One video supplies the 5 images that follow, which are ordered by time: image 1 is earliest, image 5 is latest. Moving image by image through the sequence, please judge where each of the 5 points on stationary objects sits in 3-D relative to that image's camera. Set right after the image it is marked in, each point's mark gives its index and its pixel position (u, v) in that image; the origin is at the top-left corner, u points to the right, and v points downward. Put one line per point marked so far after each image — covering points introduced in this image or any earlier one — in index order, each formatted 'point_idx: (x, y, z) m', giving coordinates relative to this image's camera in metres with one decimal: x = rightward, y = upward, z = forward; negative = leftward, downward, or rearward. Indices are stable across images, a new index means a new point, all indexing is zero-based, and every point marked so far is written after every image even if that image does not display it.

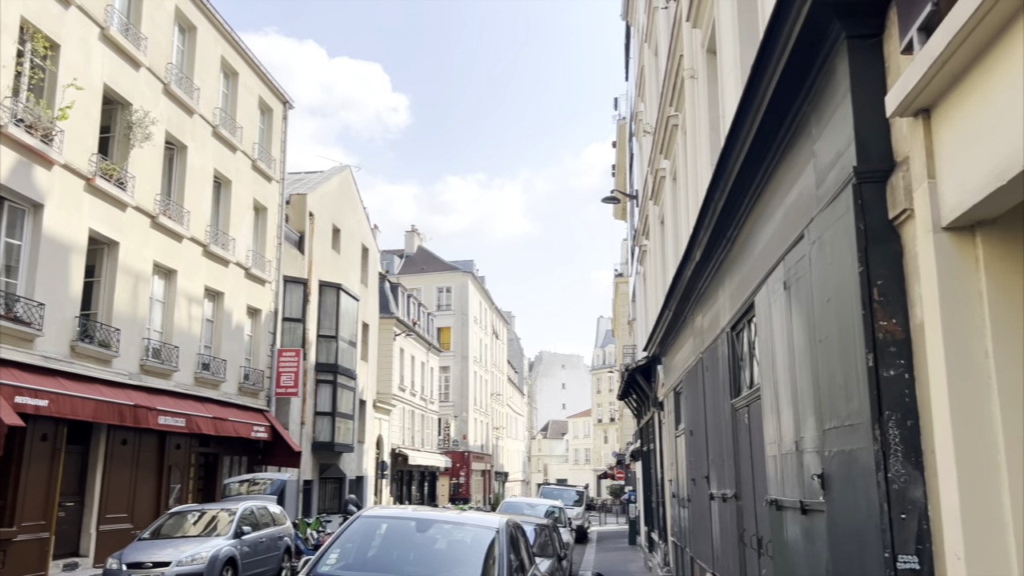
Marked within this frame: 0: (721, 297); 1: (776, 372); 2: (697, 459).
0: (+1.9, -0.1, +7.9) m
1: (+1.6, -0.5, +5.4) m
2: (+2.0, -1.9, +9.7) m
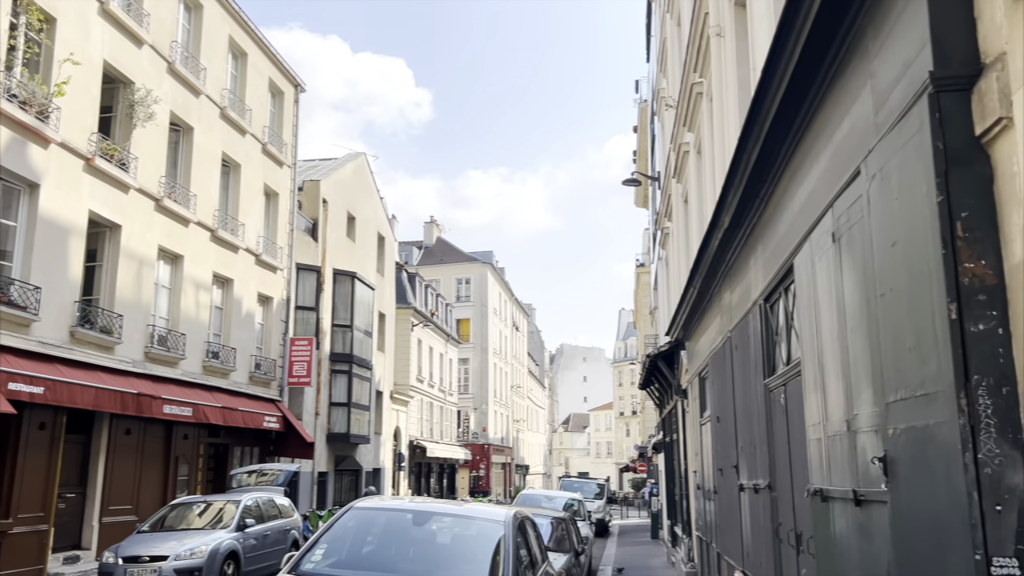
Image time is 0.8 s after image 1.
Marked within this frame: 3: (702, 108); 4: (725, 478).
0: (+2.0, +0.2, +7.2) m
1: (+1.6, -0.3, +4.7) m
2: (+2.2, -1.6, +8.9) m
3: (+2.6, +2.4, +11.8) m
4: (+2.2, -1.9, +8.9) m
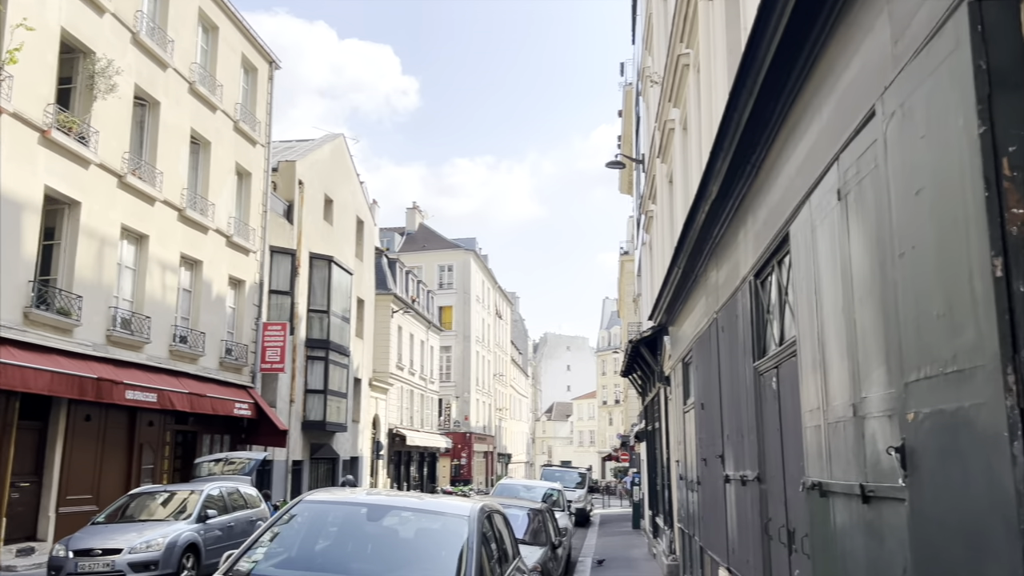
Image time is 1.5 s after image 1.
0: (+1.7, +0.4, +6.6) m
1: (+1.5, -0.1, +4.1) m
2: (+1.9, -1.4, +8.4) m
3: (+2.3, +2.6, +11.2) m
4: (+1.9, -1.7, +8.4) m
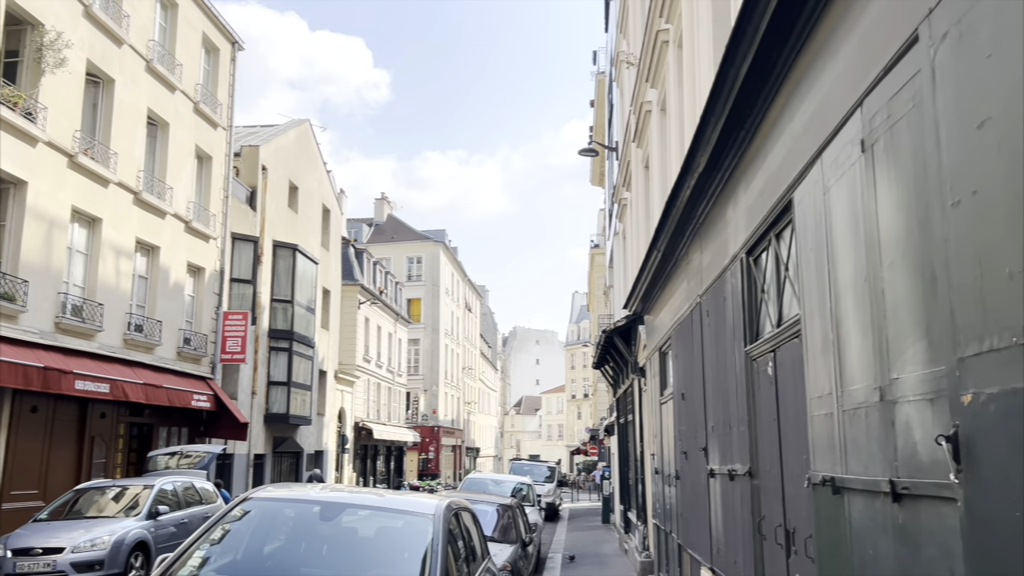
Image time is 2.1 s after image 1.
0: (+1.5, +0.5, +6.1) m
1: (+1.3, 0.0, +3.7) m
2: (+1.6, -1.2, +7.9) m
3: (+1.9, +2.8, +10.8) m
4: (+1.6, -1.5, +7.9) m
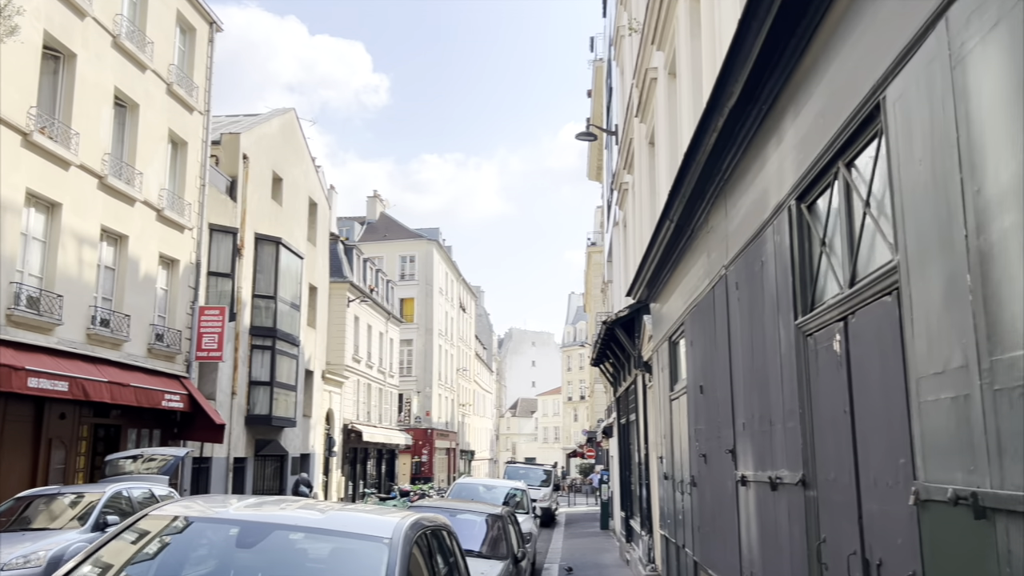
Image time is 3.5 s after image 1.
0: (+1.4, +0.7, +4.9) m
1: (+1.3, +0.2, +2.4) m
2: (+1.5, -1.0, +6.7) m
3: (+1.8, +3.0, +9.5) m
4: (+1.5, -1.3, +6.7) m
